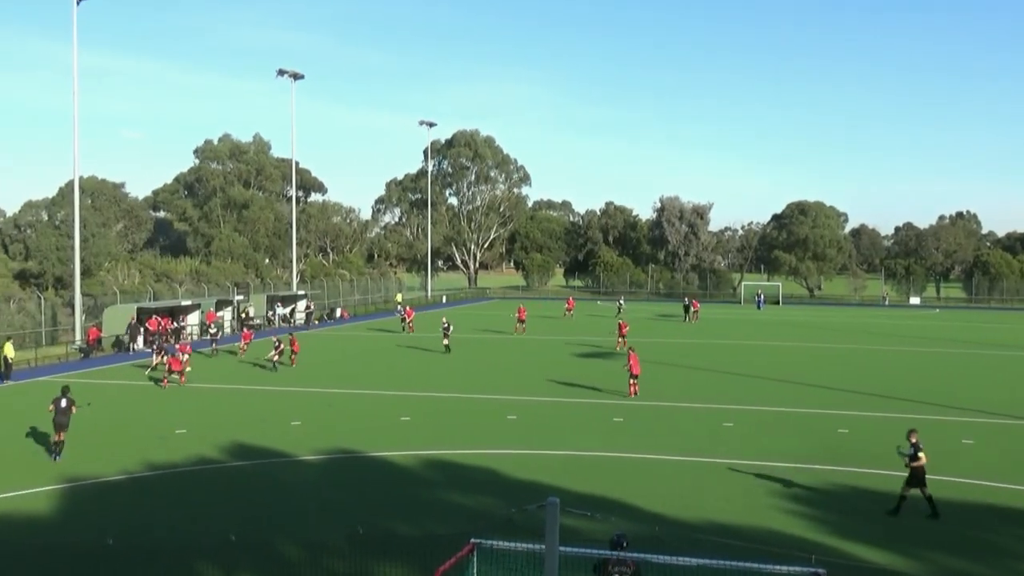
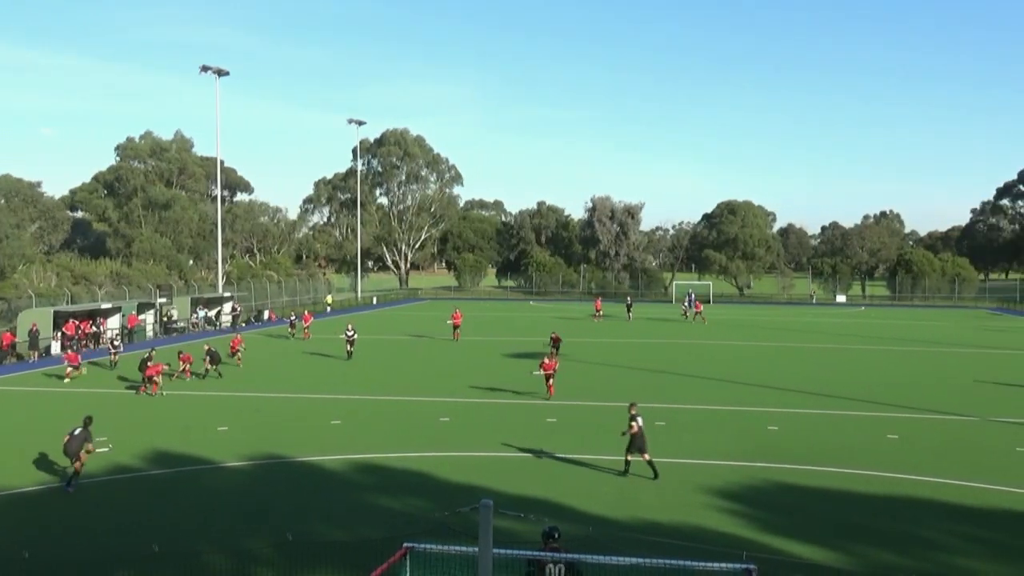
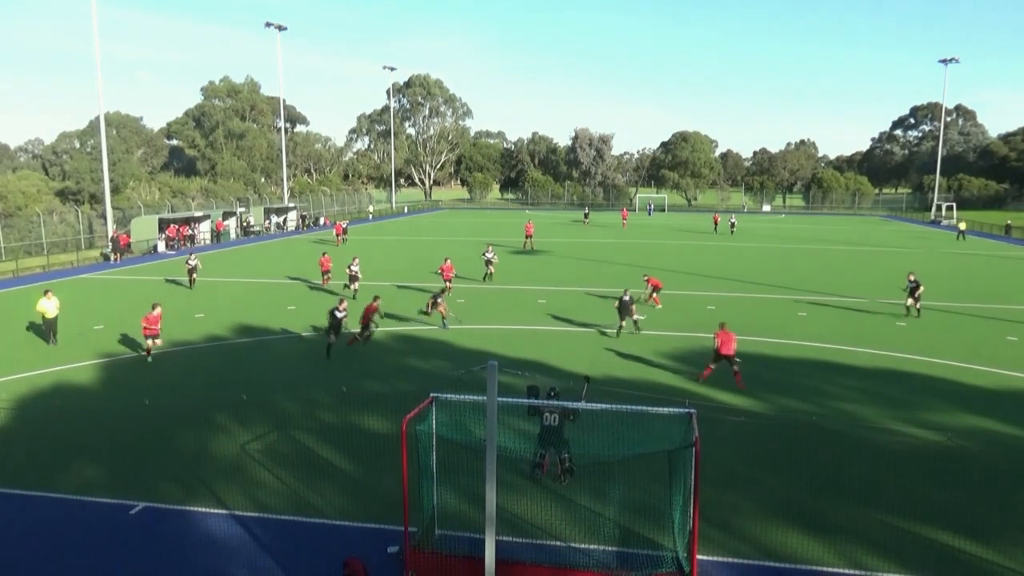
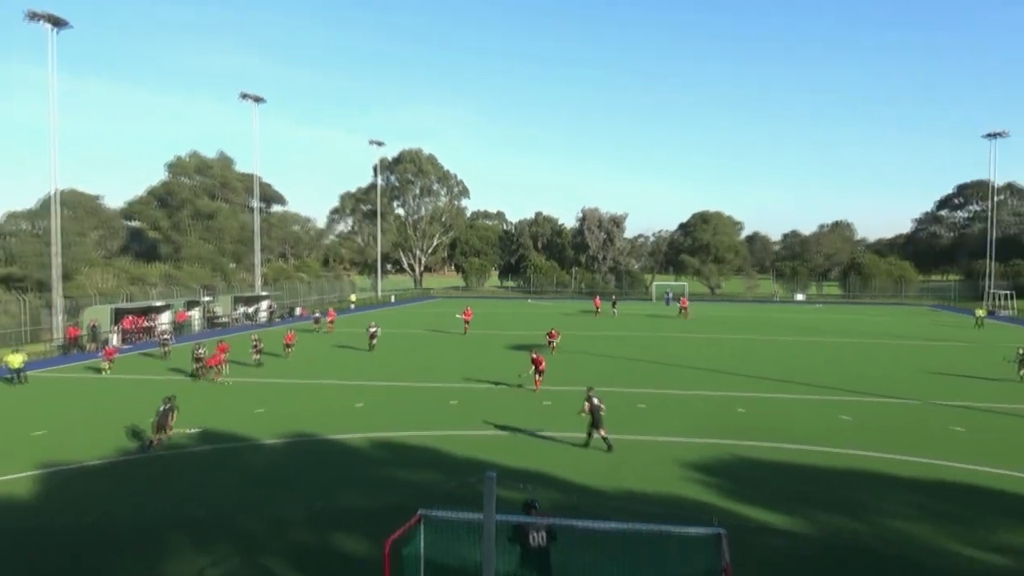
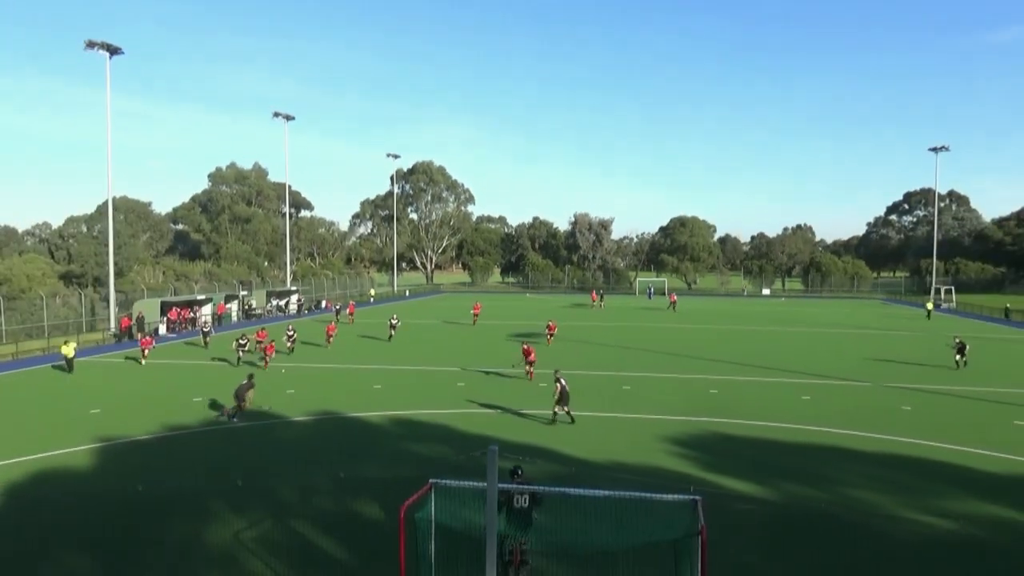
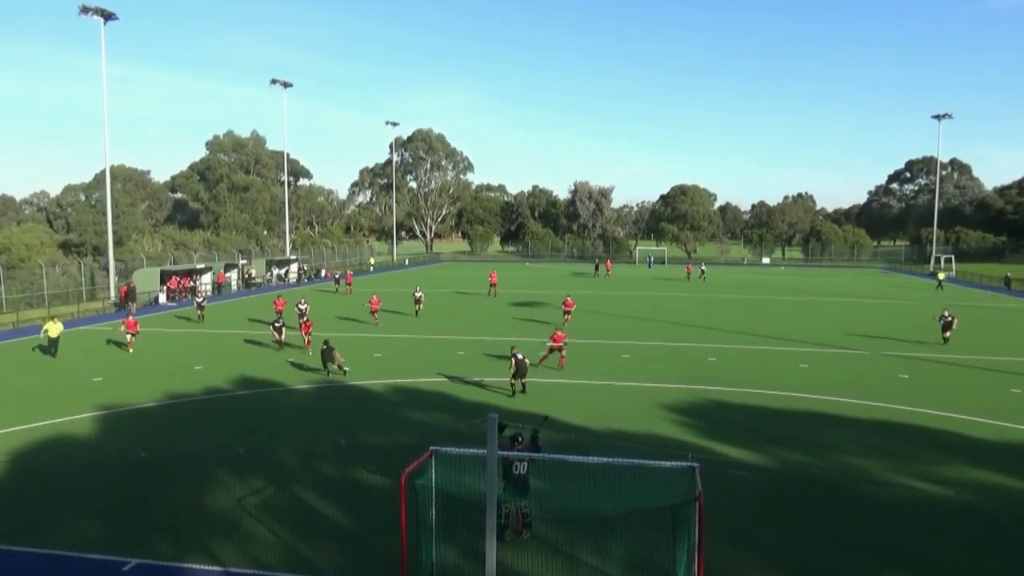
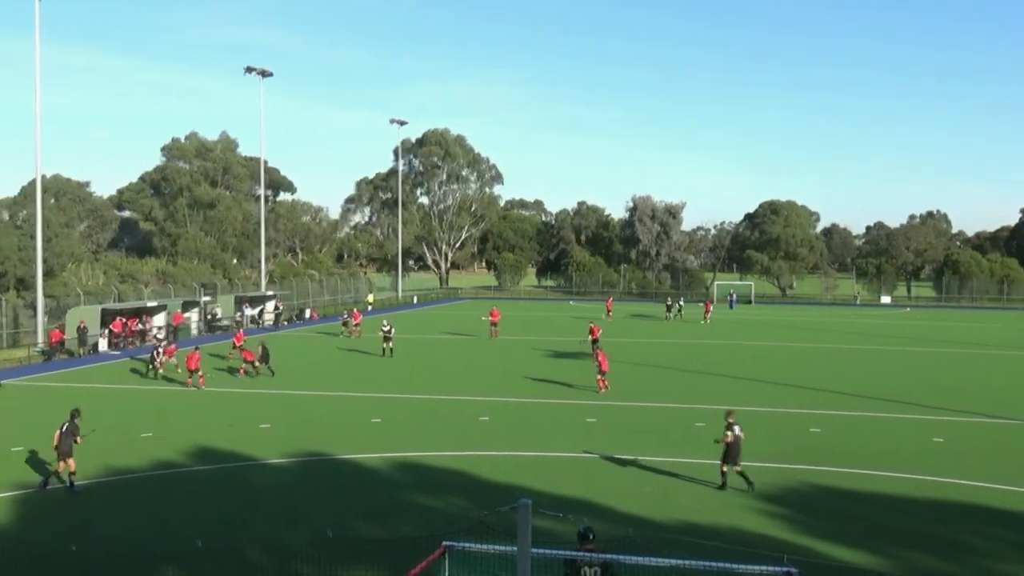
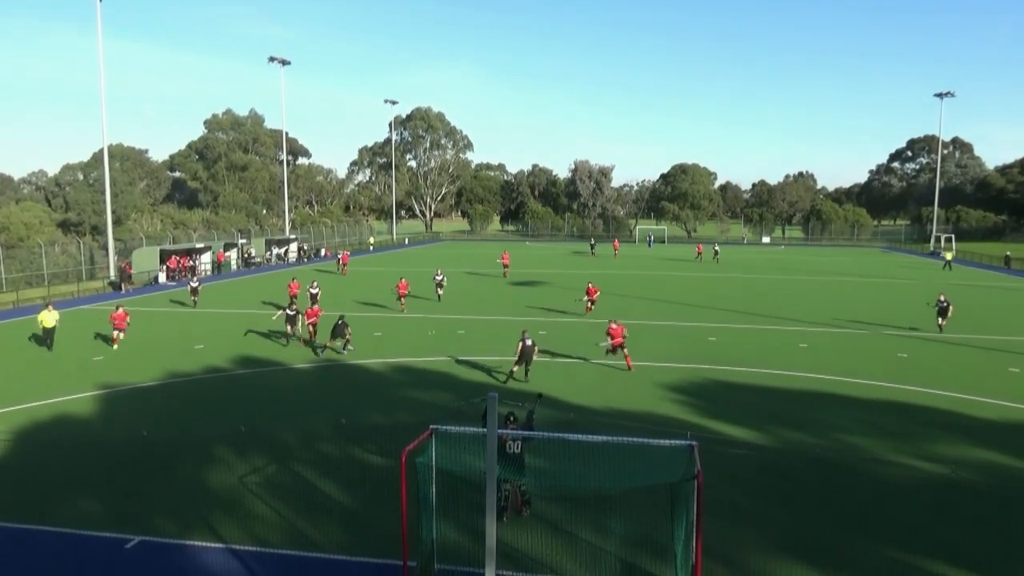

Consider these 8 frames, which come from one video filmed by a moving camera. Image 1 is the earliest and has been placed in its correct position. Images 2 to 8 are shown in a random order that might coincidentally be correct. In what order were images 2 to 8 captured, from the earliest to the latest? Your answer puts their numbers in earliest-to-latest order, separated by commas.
7, 2, 4, 5, 6, 8, 3
